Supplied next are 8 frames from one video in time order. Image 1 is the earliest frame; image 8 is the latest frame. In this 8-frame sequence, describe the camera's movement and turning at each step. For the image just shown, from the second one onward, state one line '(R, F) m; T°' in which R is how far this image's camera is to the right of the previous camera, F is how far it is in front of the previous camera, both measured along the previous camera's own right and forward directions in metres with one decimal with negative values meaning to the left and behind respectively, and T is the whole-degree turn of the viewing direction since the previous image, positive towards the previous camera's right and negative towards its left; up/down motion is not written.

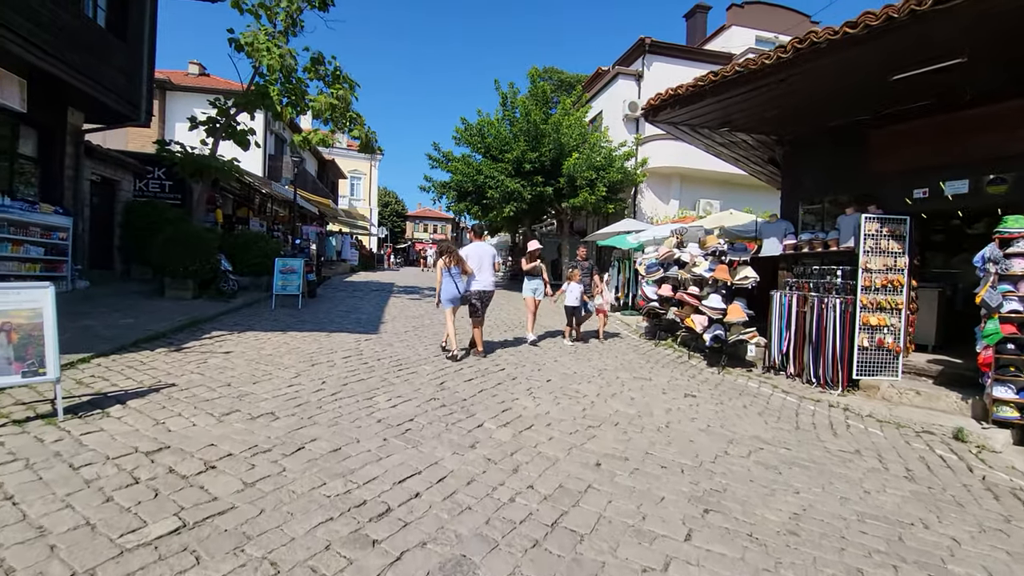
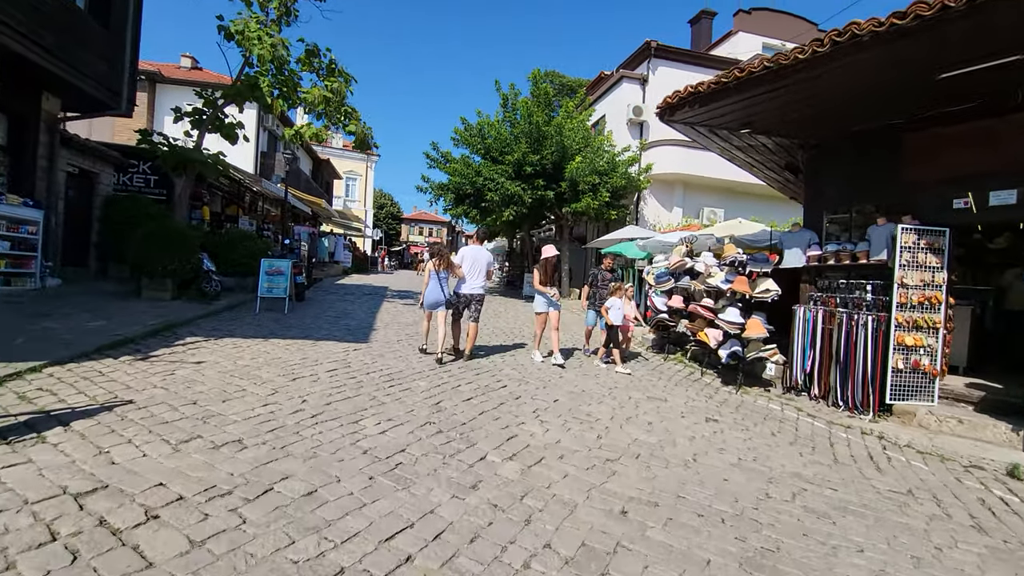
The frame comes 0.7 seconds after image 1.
(-0.1, +0.6) m; +1°
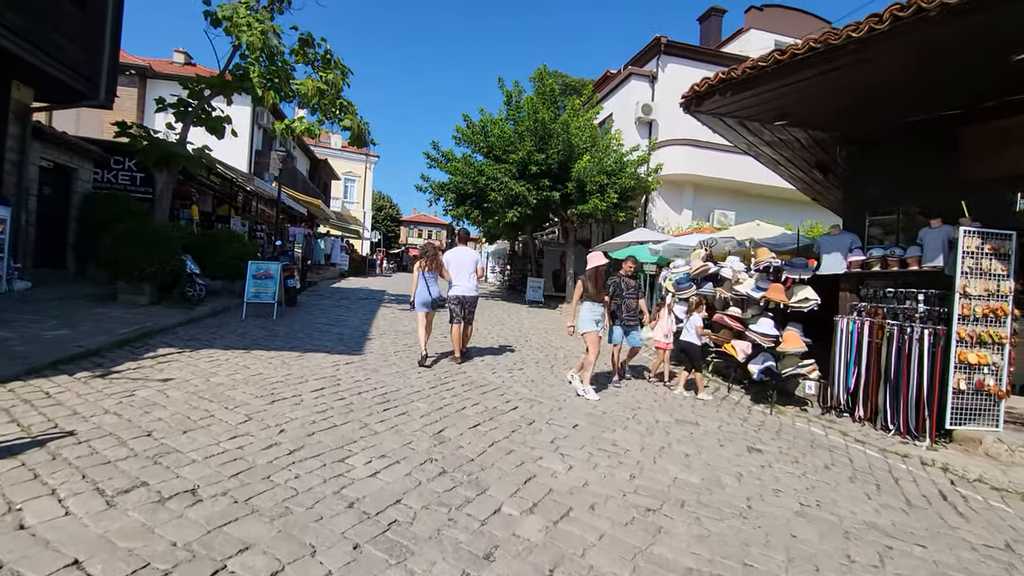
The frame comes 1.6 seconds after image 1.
(-0.1, +0.7) m; 0°
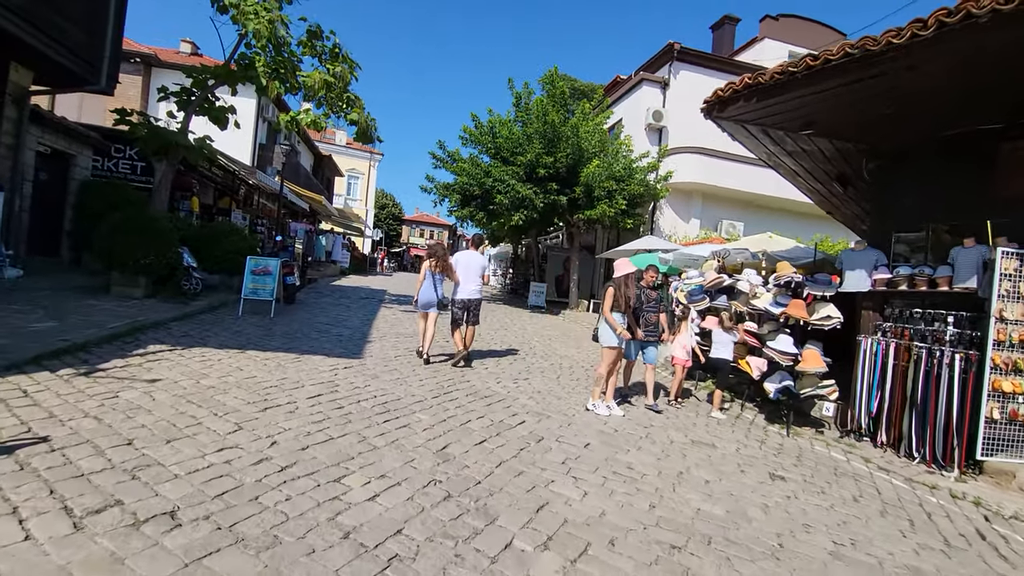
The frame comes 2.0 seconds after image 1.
(-0.1, +0.3) m; 0°
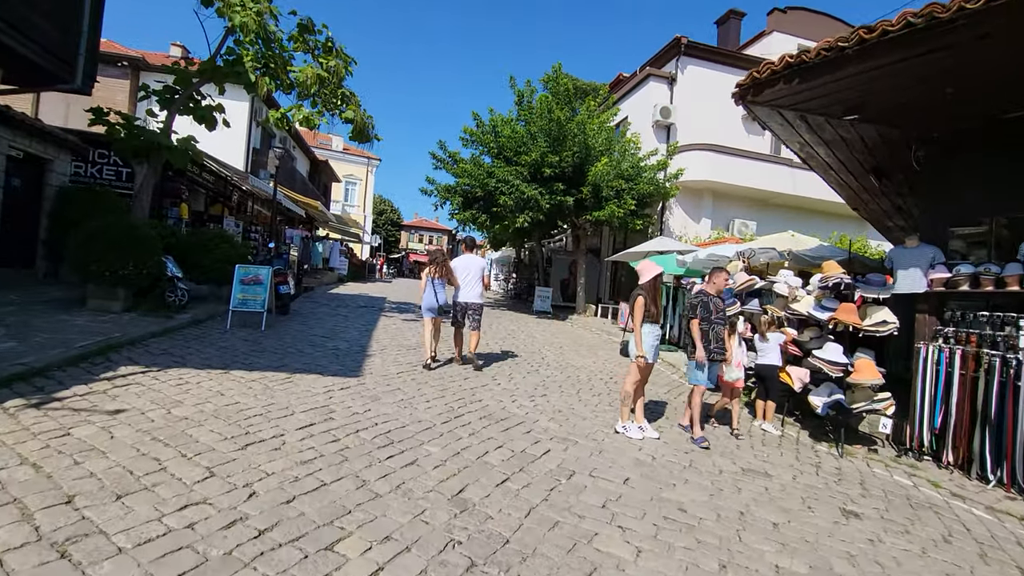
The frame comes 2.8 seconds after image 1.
(-0.2, +0.7) m; 0°
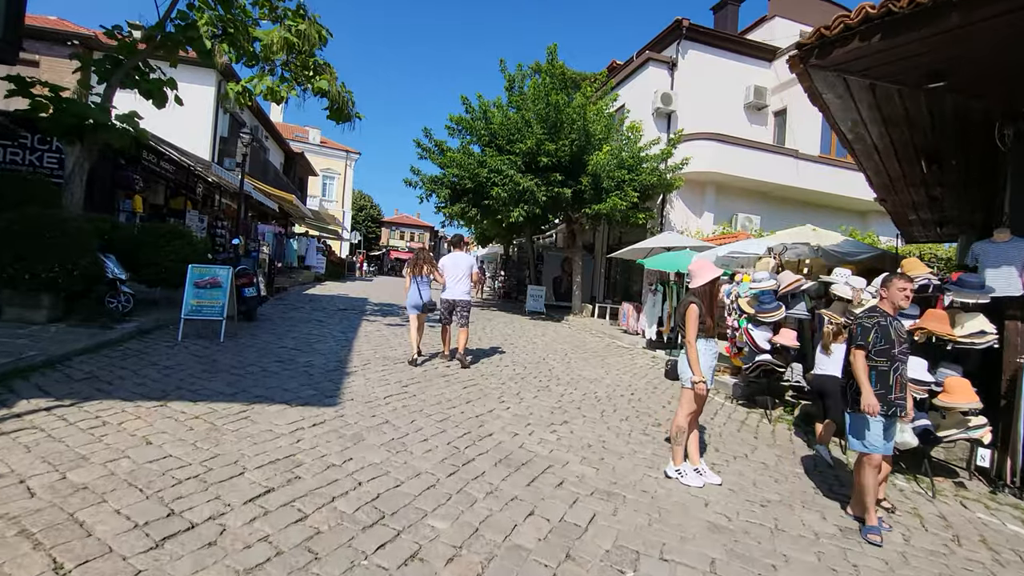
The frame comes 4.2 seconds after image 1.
(-0.3, +1.2) m; +2°
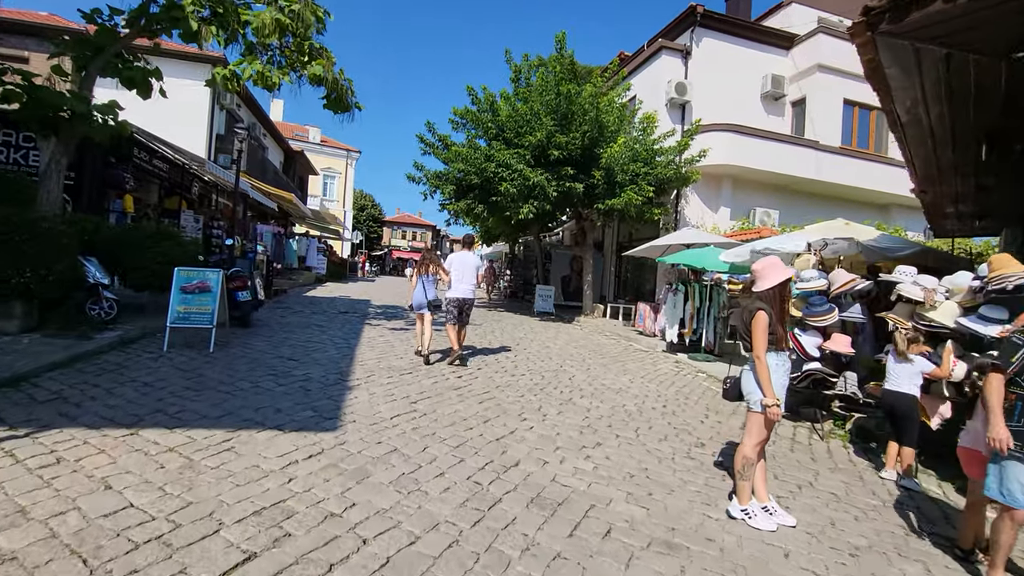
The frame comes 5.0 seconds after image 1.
(-0.2, +0.7) m; 0°
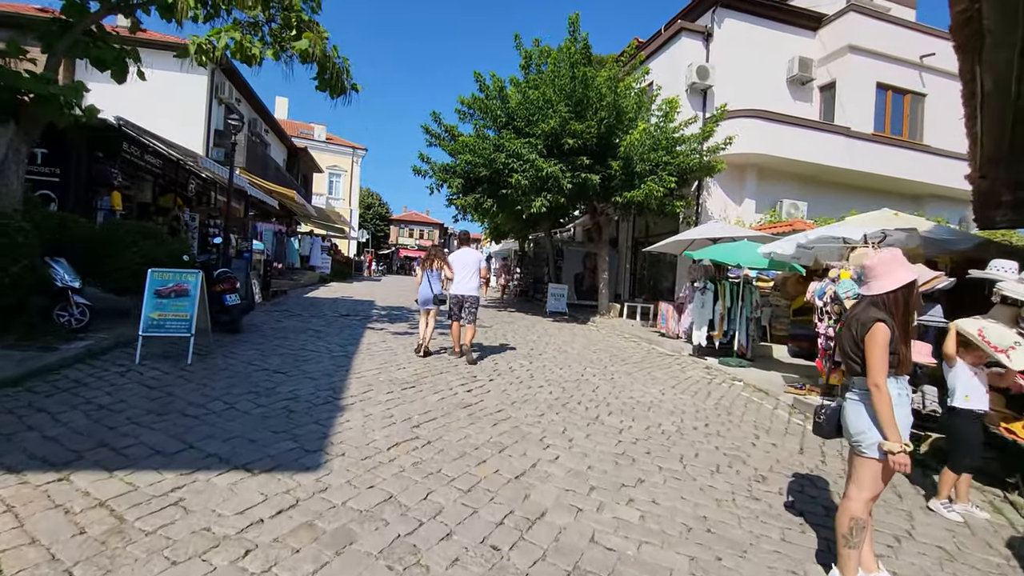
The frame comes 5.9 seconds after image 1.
(-0.1, +0.8) m; -1°
